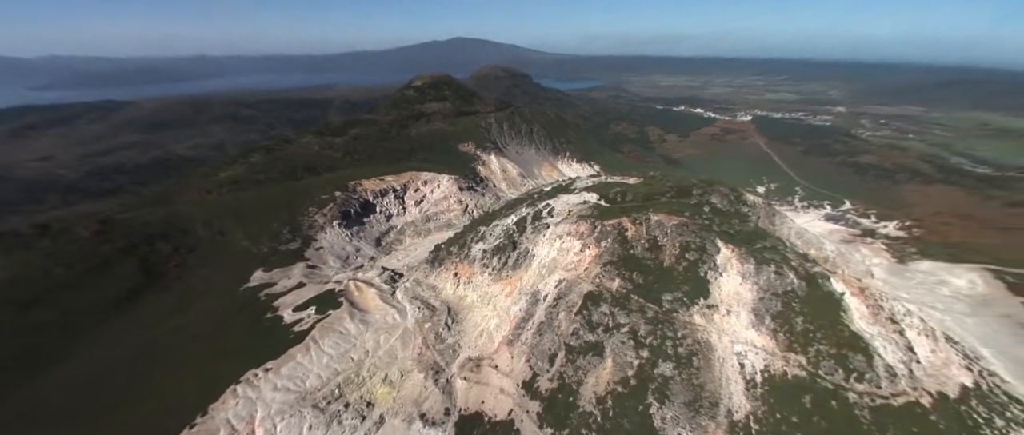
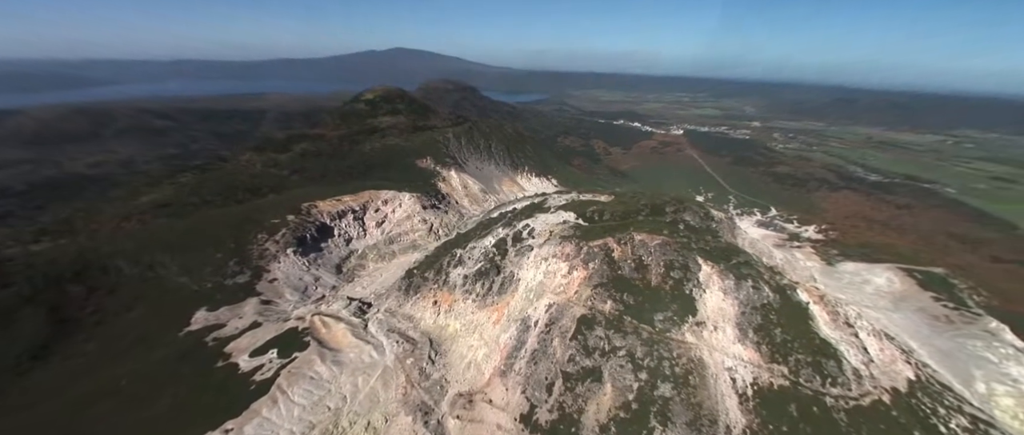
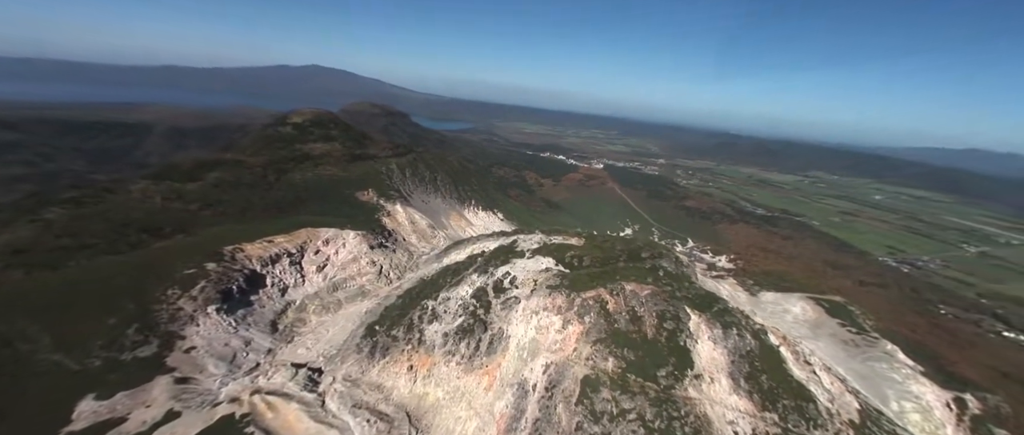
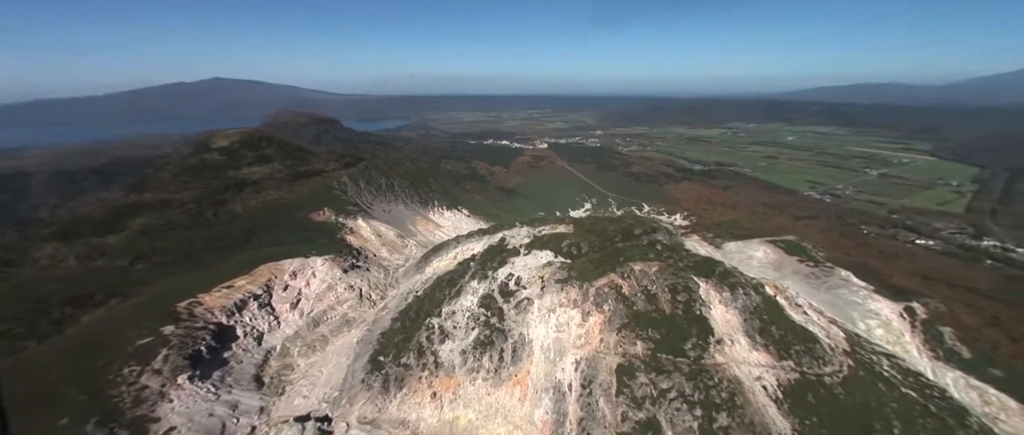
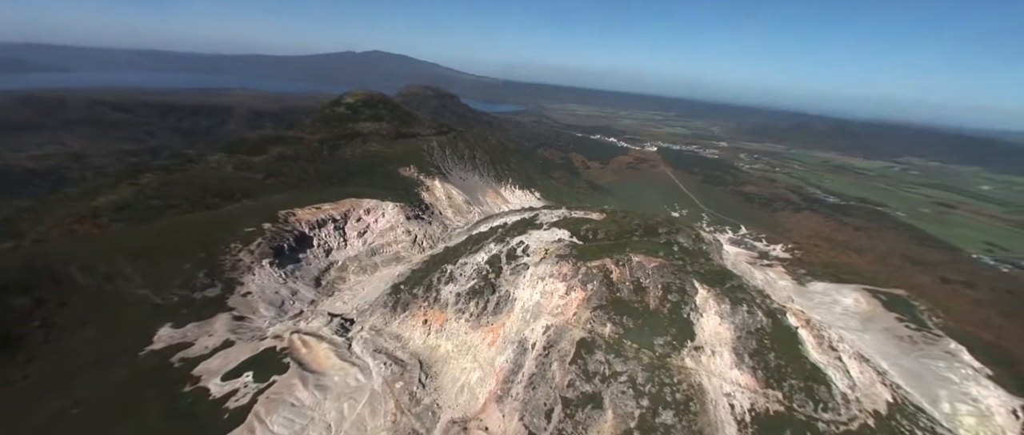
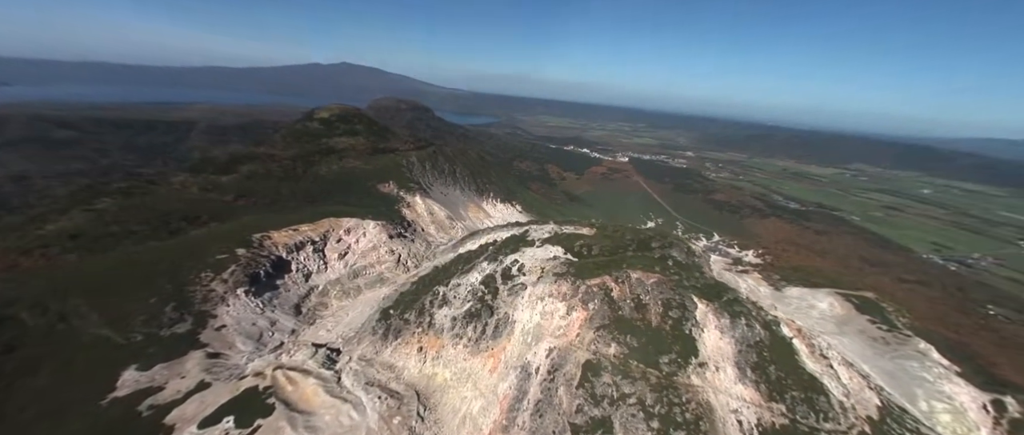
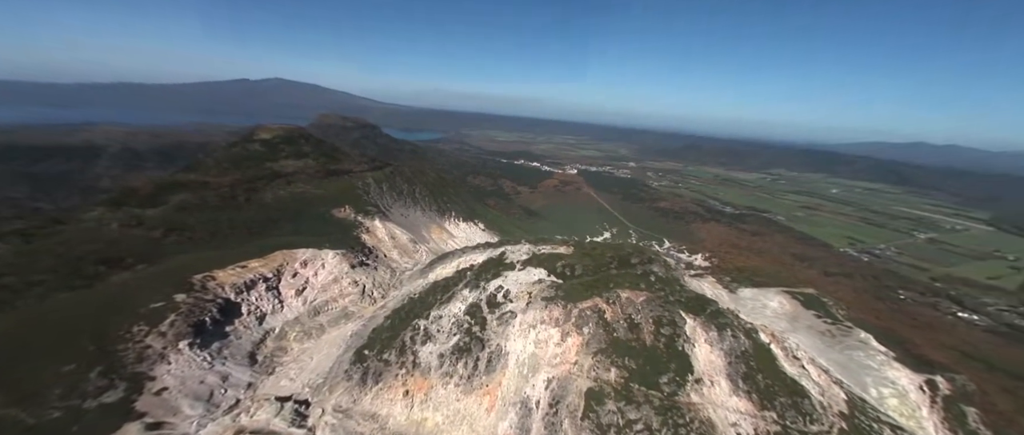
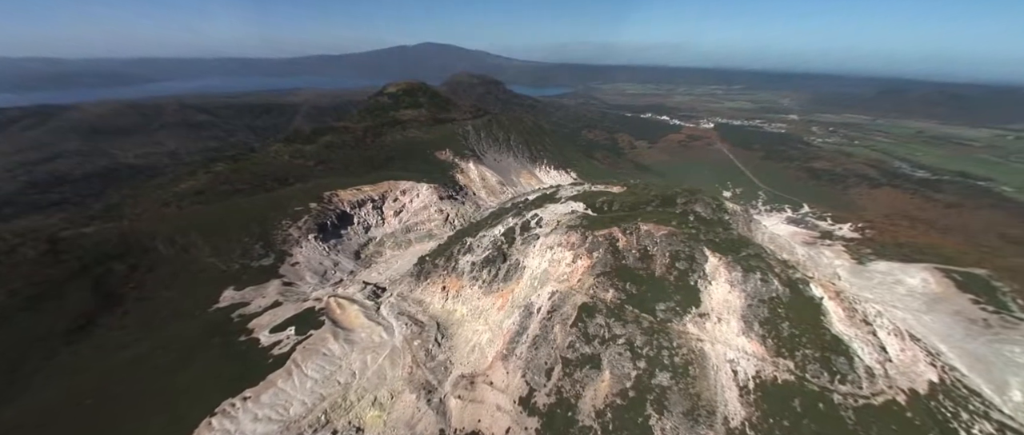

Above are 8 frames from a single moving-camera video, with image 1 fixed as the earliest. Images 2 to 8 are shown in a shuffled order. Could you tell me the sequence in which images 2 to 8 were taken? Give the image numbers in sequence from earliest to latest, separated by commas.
8, 2, 5, 6, 3, 7, 4
